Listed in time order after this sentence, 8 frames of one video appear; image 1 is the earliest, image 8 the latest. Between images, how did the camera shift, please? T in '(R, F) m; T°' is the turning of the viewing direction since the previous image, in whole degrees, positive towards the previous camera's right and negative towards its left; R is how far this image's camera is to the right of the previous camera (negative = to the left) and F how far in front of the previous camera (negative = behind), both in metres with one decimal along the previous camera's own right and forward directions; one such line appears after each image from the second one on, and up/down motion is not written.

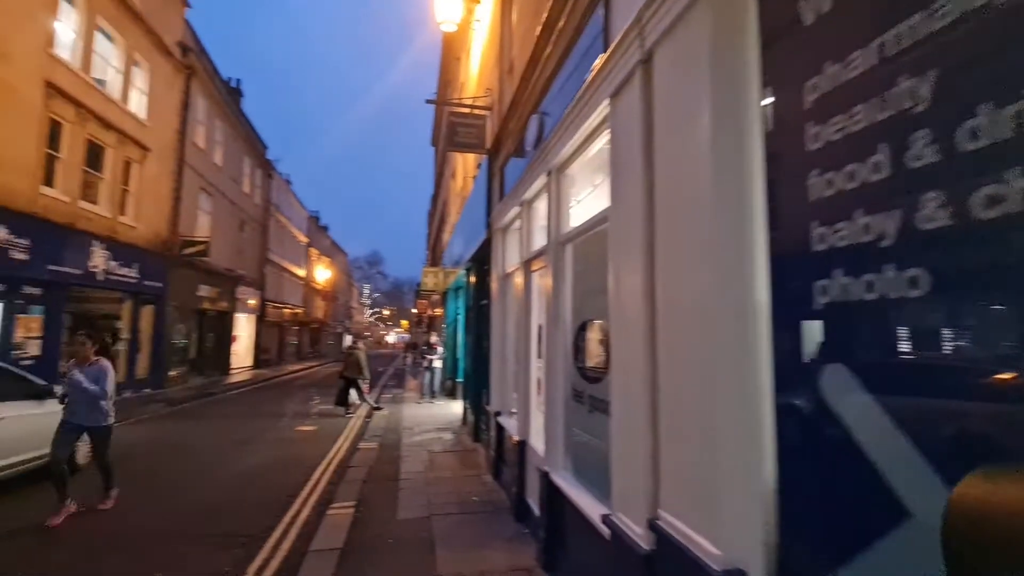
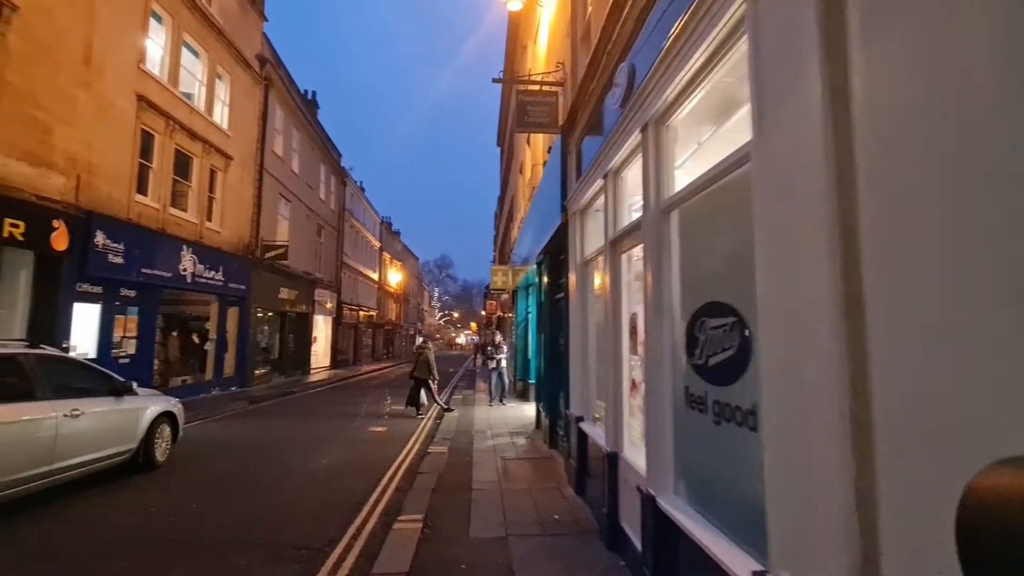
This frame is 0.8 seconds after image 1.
(-0.2, +0.7) m; -8°
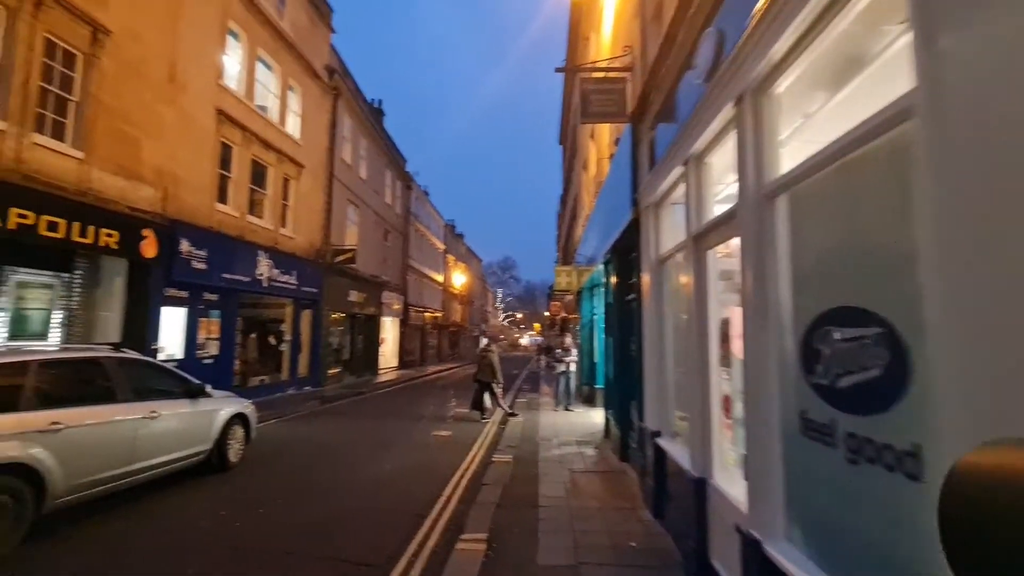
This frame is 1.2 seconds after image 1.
(-0.1, +0.4) m; -7°
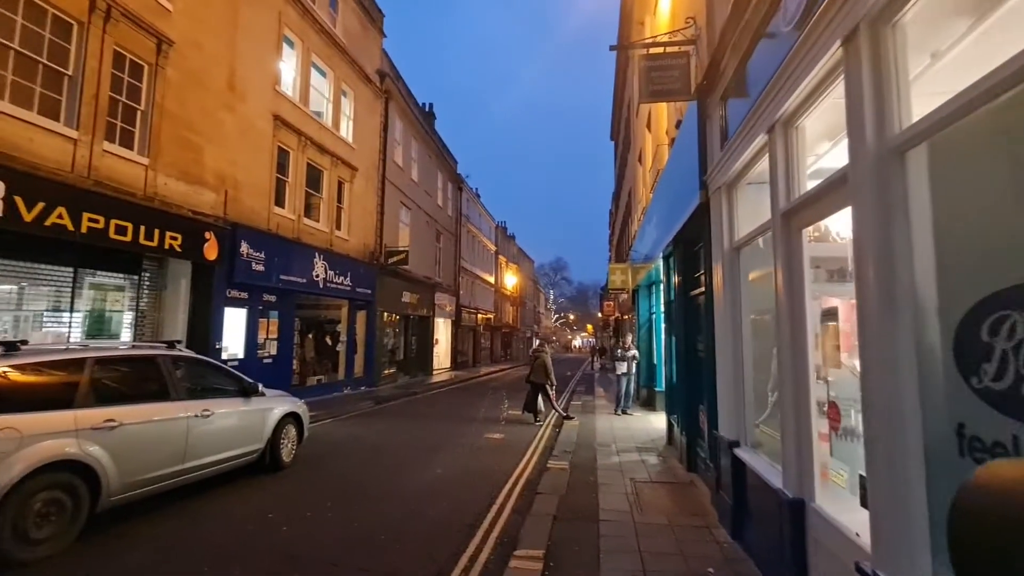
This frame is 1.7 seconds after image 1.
(0.0, +0.4) m; -6°
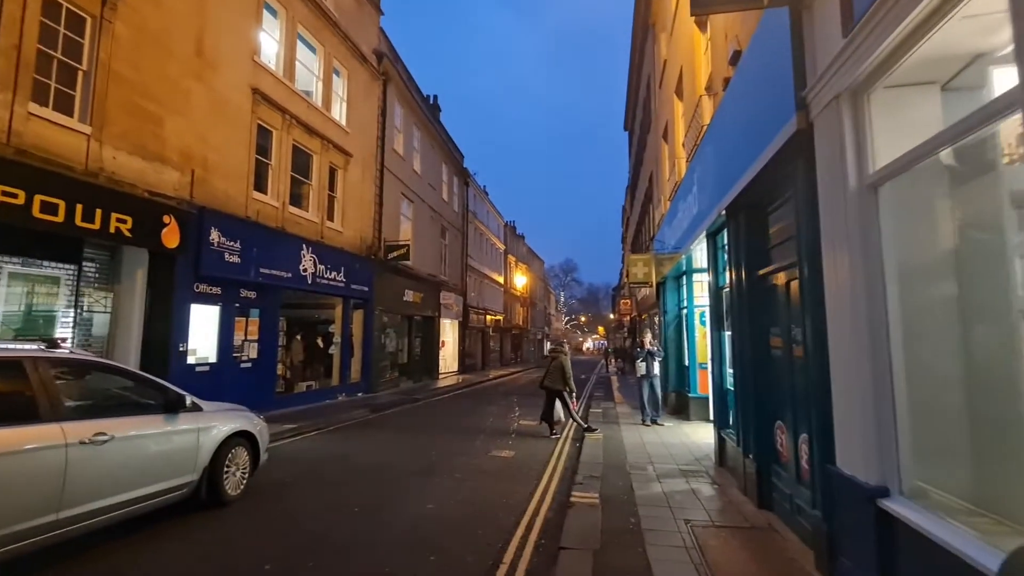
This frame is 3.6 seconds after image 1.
(0.0, +1.7) m; -1°
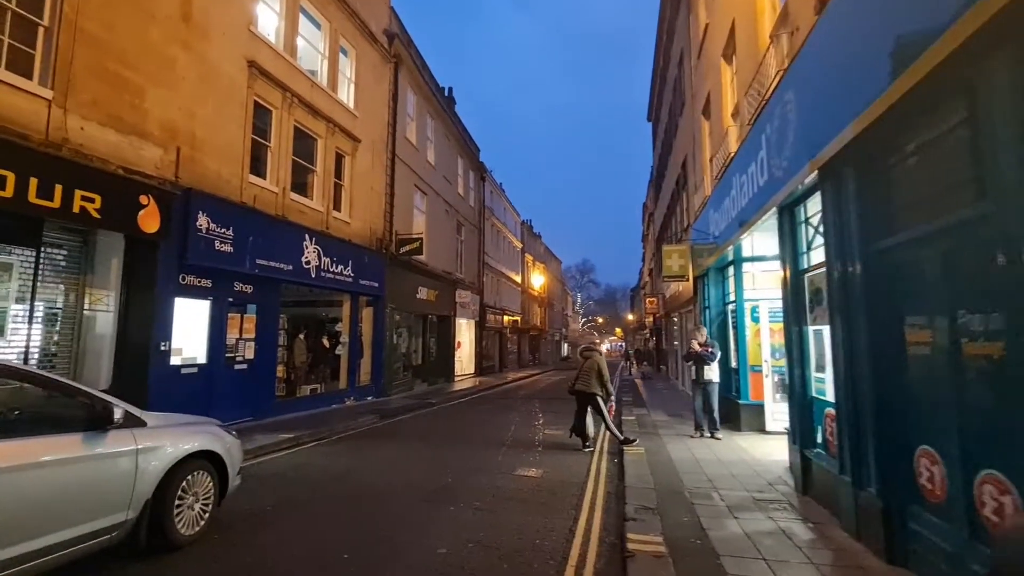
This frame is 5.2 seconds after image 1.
(-0.2, +1.4) m; -2°
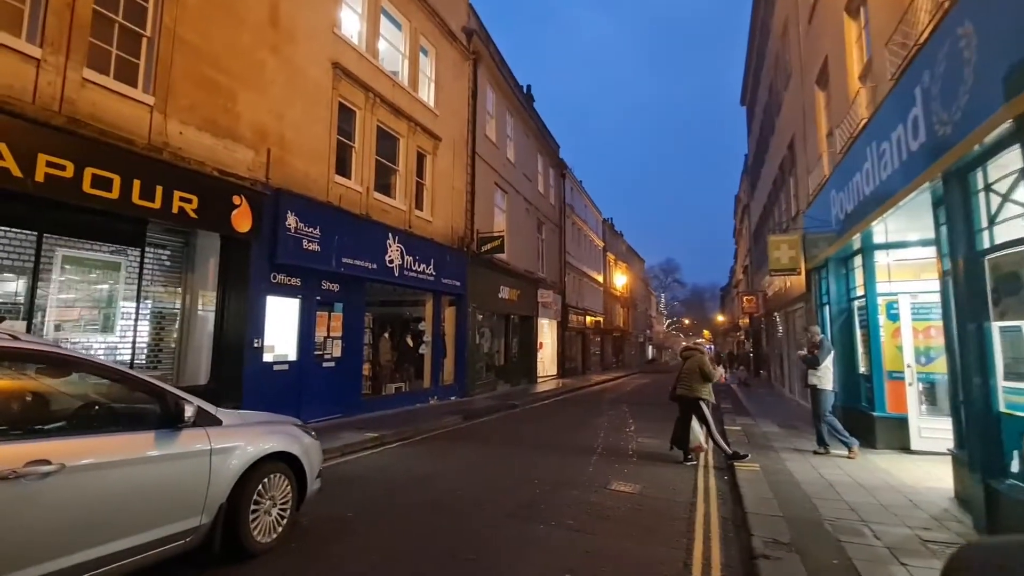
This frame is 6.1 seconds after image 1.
(-0.2, +0.7) m; -9°
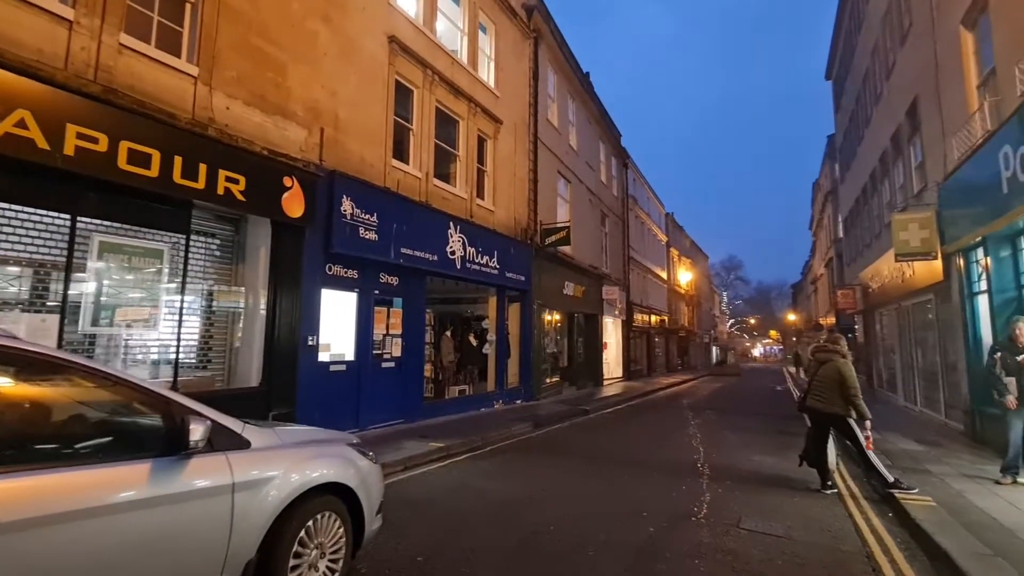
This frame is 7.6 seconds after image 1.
(-0.5, +1.3) m; -6°
